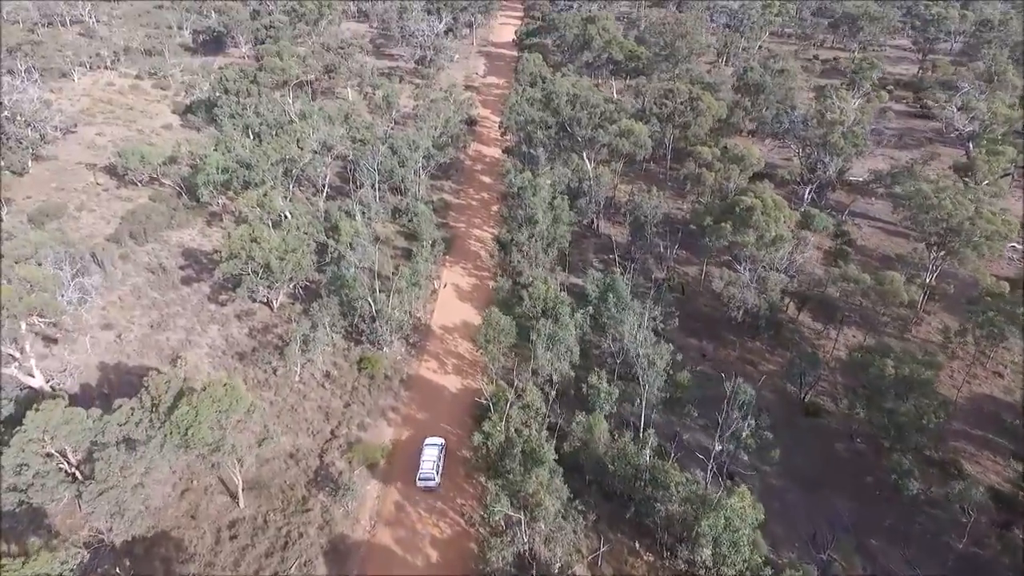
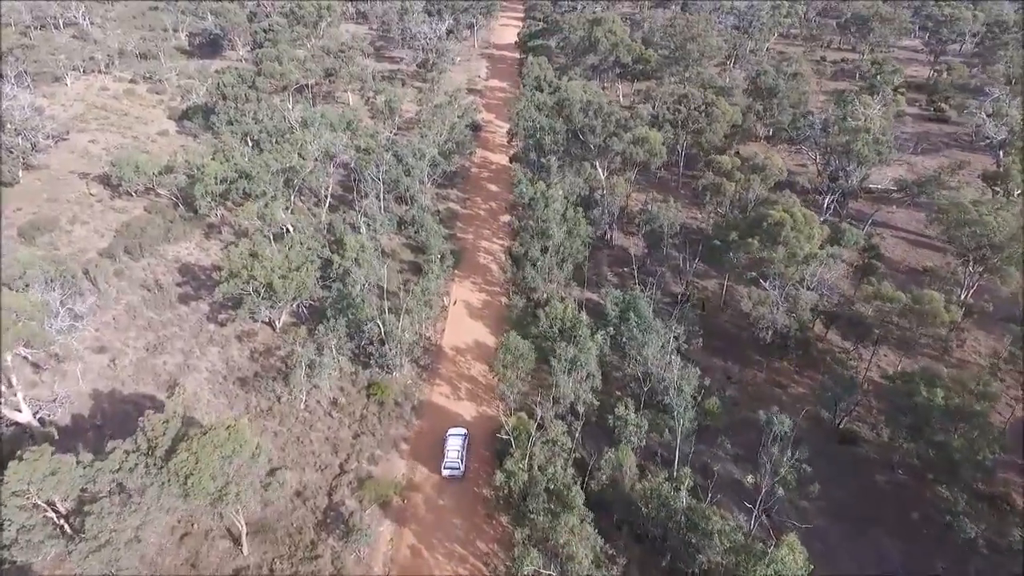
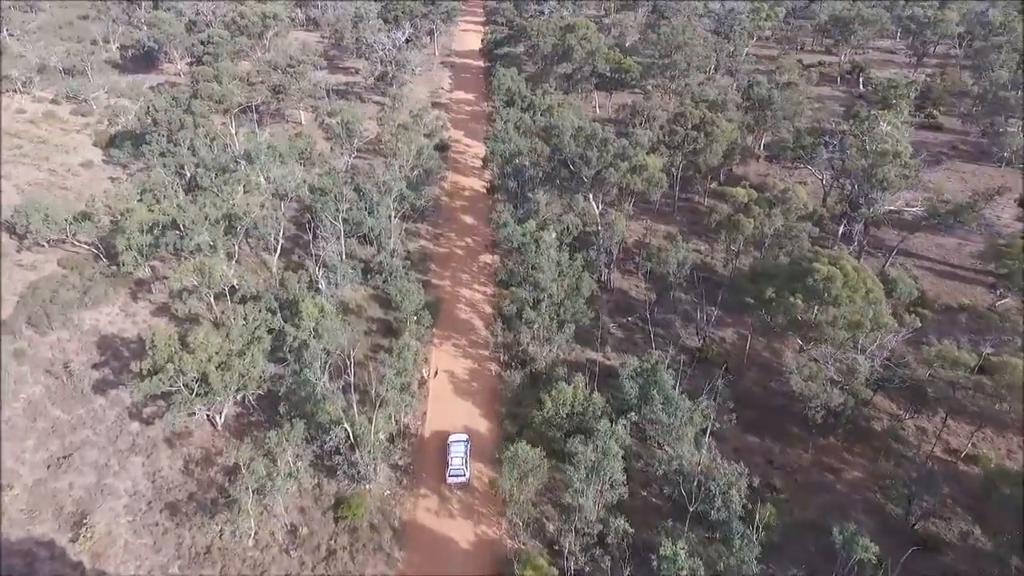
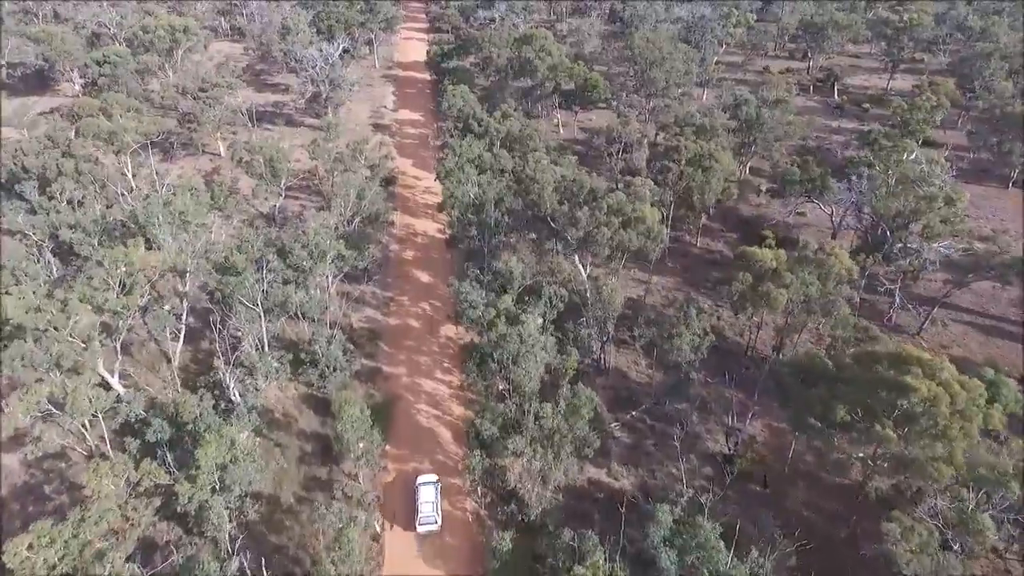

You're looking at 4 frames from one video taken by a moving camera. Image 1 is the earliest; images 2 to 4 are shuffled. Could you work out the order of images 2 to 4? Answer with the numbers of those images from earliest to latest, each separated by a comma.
2, 3, 4
